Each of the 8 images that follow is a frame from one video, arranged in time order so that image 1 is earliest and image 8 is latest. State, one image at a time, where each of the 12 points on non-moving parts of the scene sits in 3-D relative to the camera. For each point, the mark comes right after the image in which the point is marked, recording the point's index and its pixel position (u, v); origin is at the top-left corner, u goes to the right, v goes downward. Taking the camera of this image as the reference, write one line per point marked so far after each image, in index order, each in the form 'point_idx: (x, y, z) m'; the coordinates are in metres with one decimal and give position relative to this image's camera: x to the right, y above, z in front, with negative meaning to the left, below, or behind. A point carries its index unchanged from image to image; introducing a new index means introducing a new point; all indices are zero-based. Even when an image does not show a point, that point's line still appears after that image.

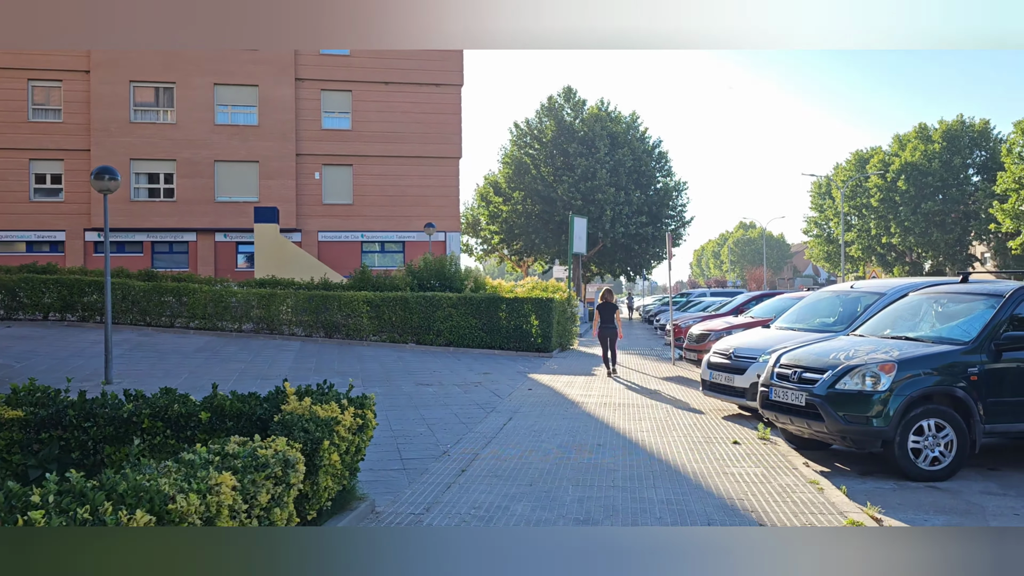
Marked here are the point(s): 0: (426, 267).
0: (-2.0, +0.5, +19.2) m
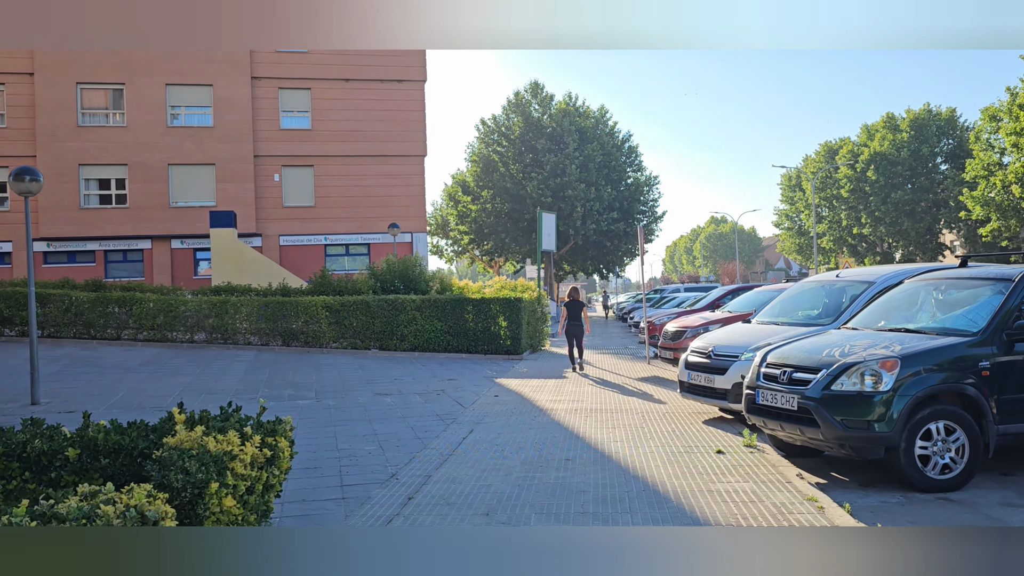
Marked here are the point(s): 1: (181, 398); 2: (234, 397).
0: (-2.7, +0.4, +18.4) m
1: (-4.0, -1.3, +10.2) m
2: (-3.3, -1.3, +10.2) m
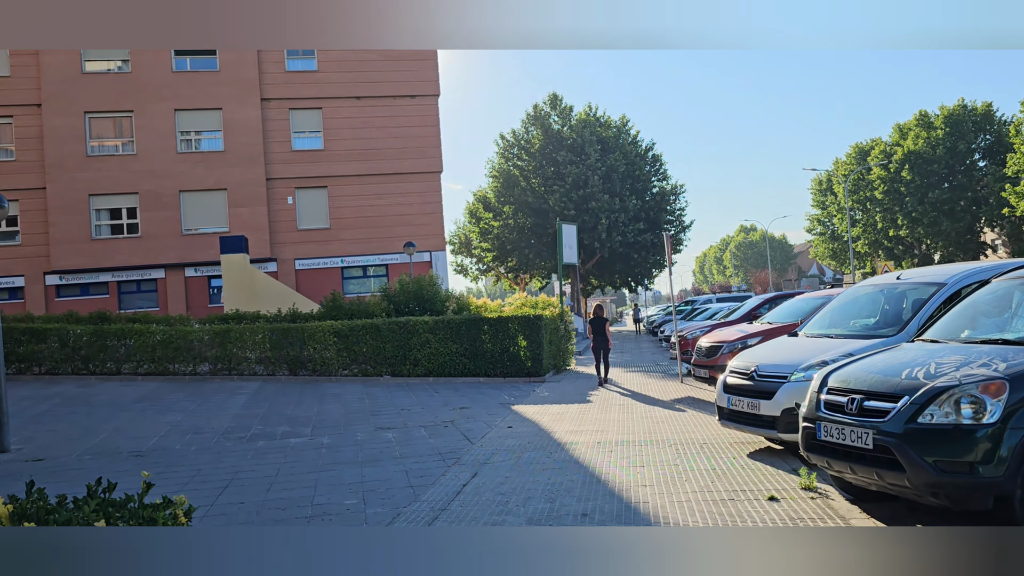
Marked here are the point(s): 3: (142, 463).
0: (-2.3, 0.0, +17.4) m
1: (-3.8, -1.6, +9.2) m
2: (-3.2, -1.6, +9.2) m
3: (-3.5, -1.7, +8.1) m
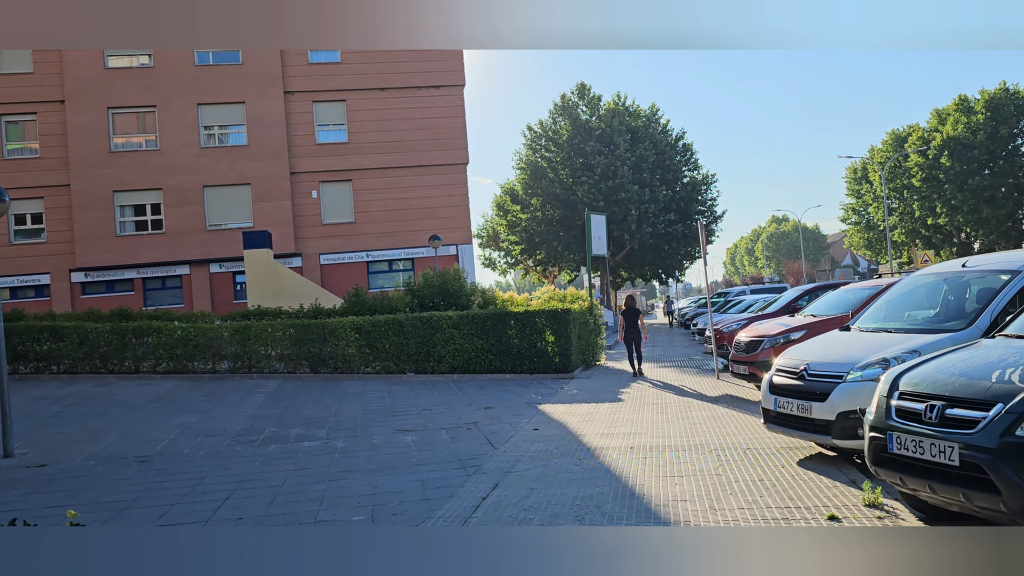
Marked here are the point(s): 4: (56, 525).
0: (-1.7, +0.1, +16.9) m
1: (-3.5, -1.6, +8.8) m
2: (-2.9, -1.6, +8.8) m
3: (-3.3, -1.6, +7.6) m
4: (-3.1, -1.6, +5.7) m
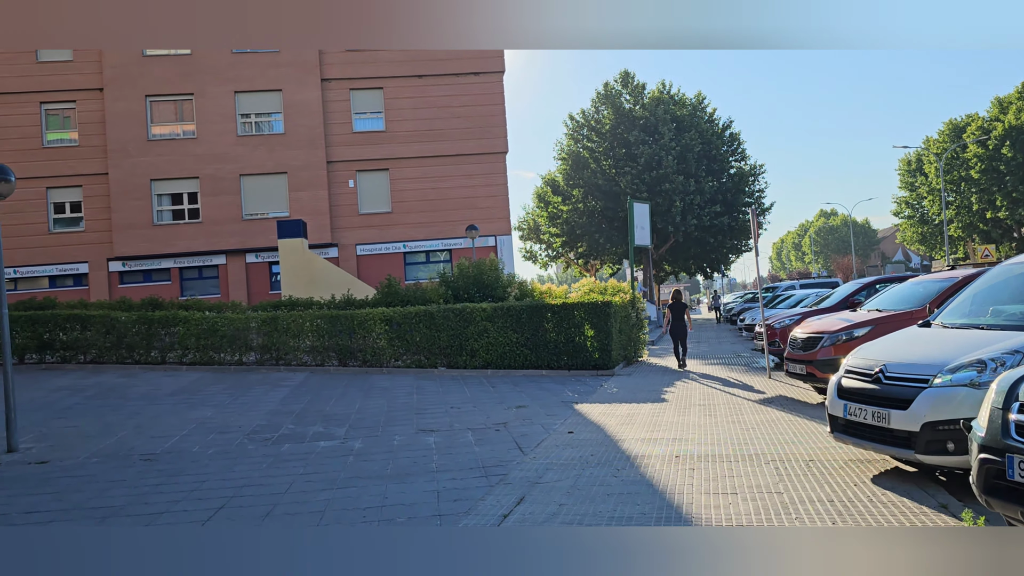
0: (-1.0, +0.3, +16.3) m
1: (-3.2, -1.5, +8.3) m
2: (-2.6, -1.5, +8.2) m
3: (-3.0, -1.5, +7.1) m
4: (-2.9, -1.5, +5.2) m
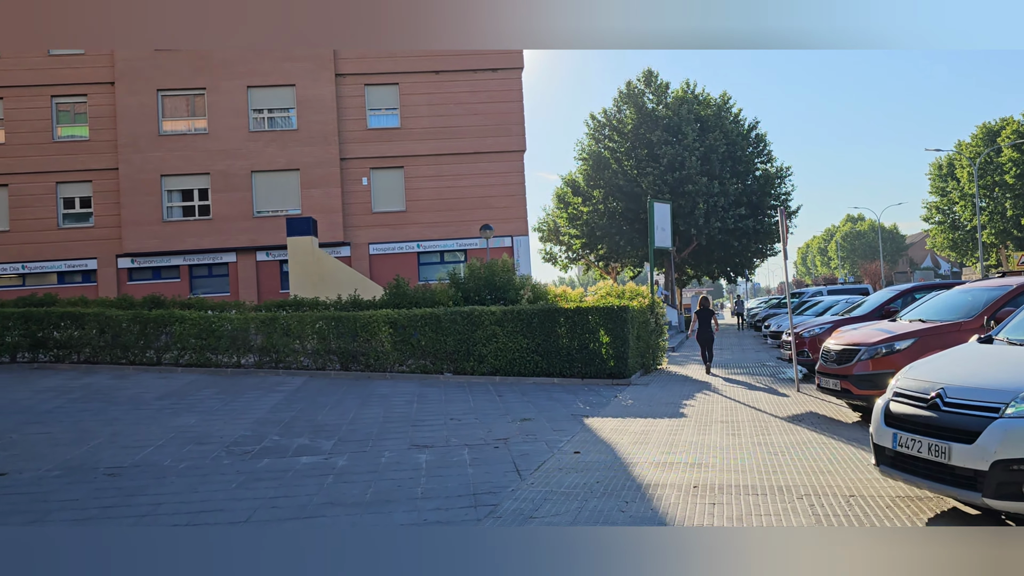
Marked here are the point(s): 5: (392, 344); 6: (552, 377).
0: (-0.8, +0.2, +15.6) m
1: (-3.2, -1.5, +7.6) m
2: (-2.5, -1.4, +7.5) m
3: (-3.0, -1.5, +6.4) m
4: (-3.0, -1.5, +4.5) m
5: (-1.8, -0.9, +13.2) m
6: (+0.6, -1.3, +12.9) m
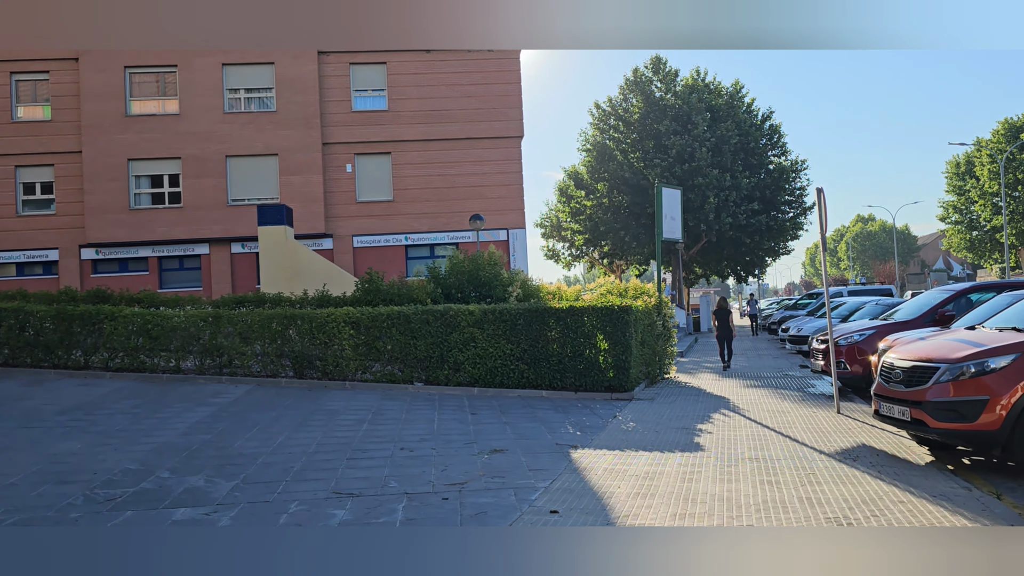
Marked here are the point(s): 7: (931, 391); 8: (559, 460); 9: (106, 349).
0: (-1.0, +0.3, +13.6) m
1: (-3.4, -1.4, +5.7) m
2: (-2.8, -1.4, +5.6) m
3: (-3.3, -1.4, +4.5) m
4: (-3.3, -1.4, +2.6) m
5: (-2.1, -0.8, +11.2) m
6: (+0.4, -1.3, +10.9) m
7: (+2.9, -0.7, +5.8) m
8: (+0.3, -1.3, +6.5) m
9: (-5.6, -0.9, +11.8) m
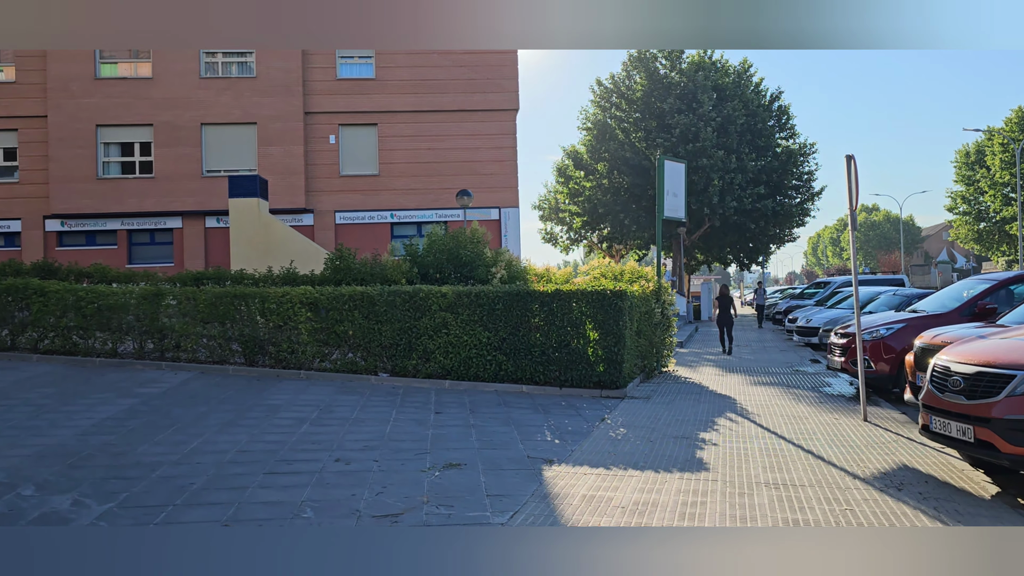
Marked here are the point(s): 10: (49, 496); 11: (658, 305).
0: (-1.2, +0.6, +12.3) m
1: (-3.7, -1.2, +4.4) m
2: (-3.1, -1.2, +4.3) m
3: (-3.6, -1.2, +3.2) m
4: (-3.5, -1.3, +1.3) m
5: (-2.3, -0.5, +9.9) m
6: (+0.1, -1.1, +9.7) m
7: (+2.6, -0.6, +4.5) m
8: (+0.1, -1.2, +5.2) m
9: (-5.9, -0.5, +10.5) m
10: (-2.6, -1.2, +4.8) m
11: (+2.1, -0.2, +12.3) m
